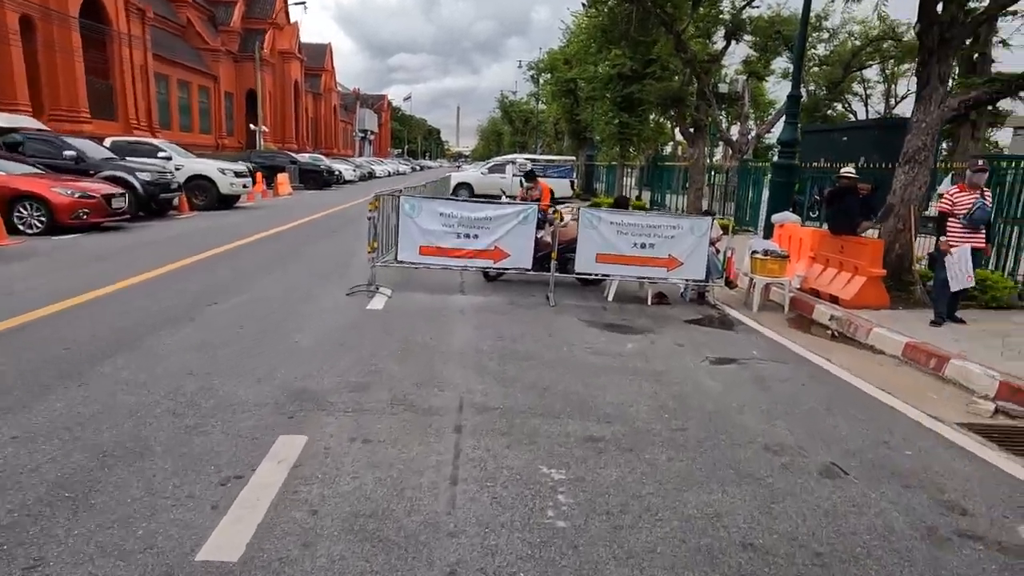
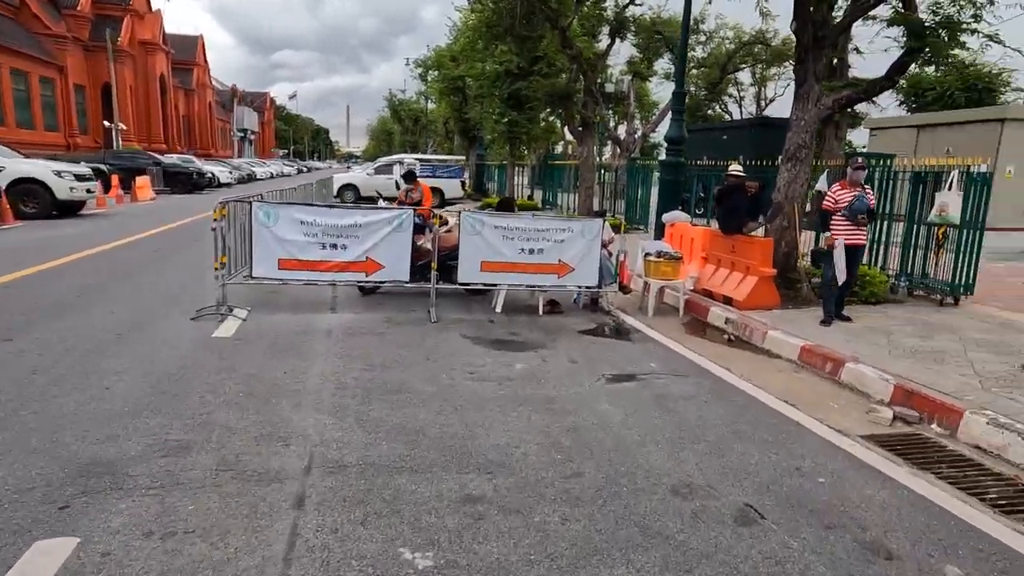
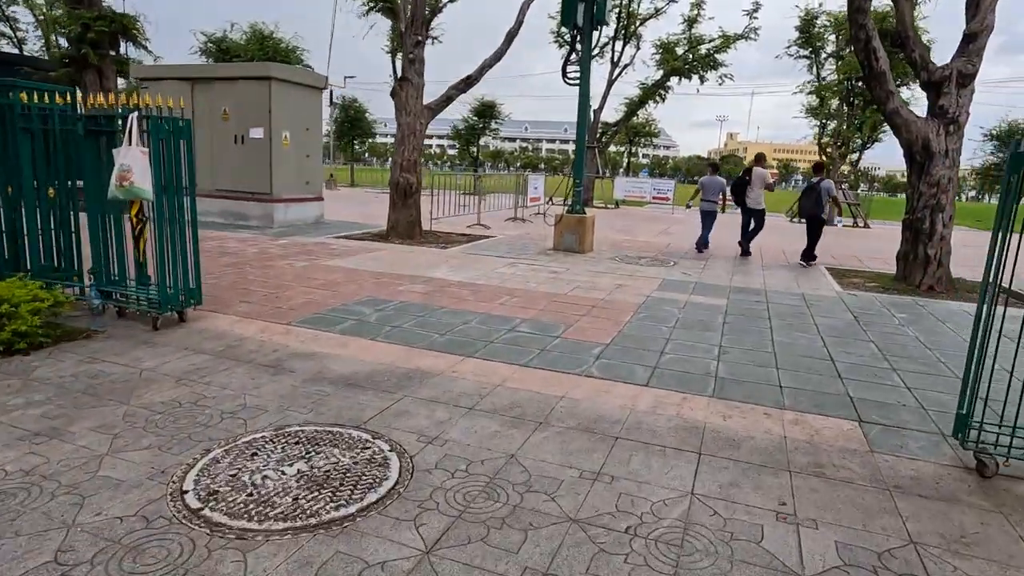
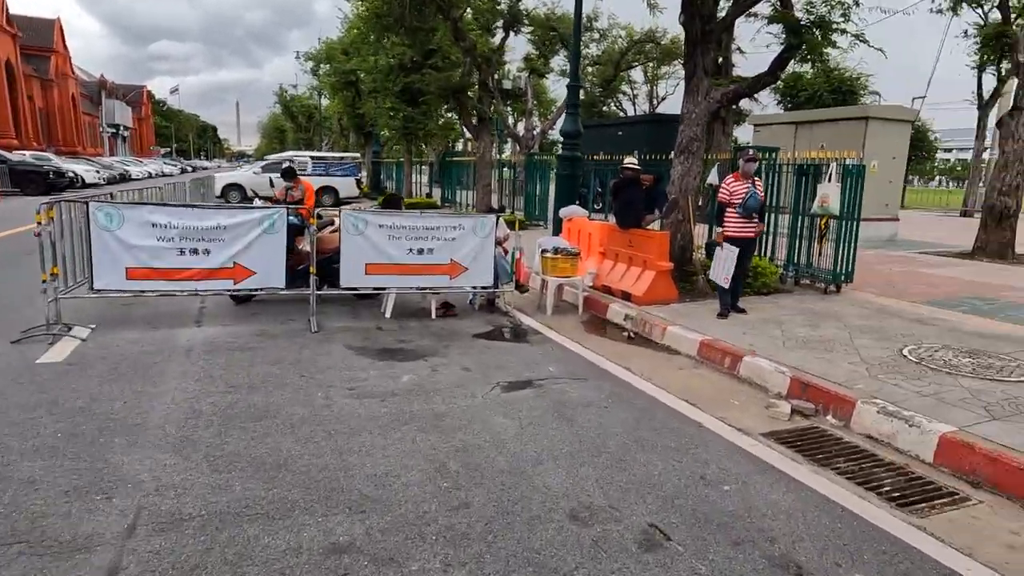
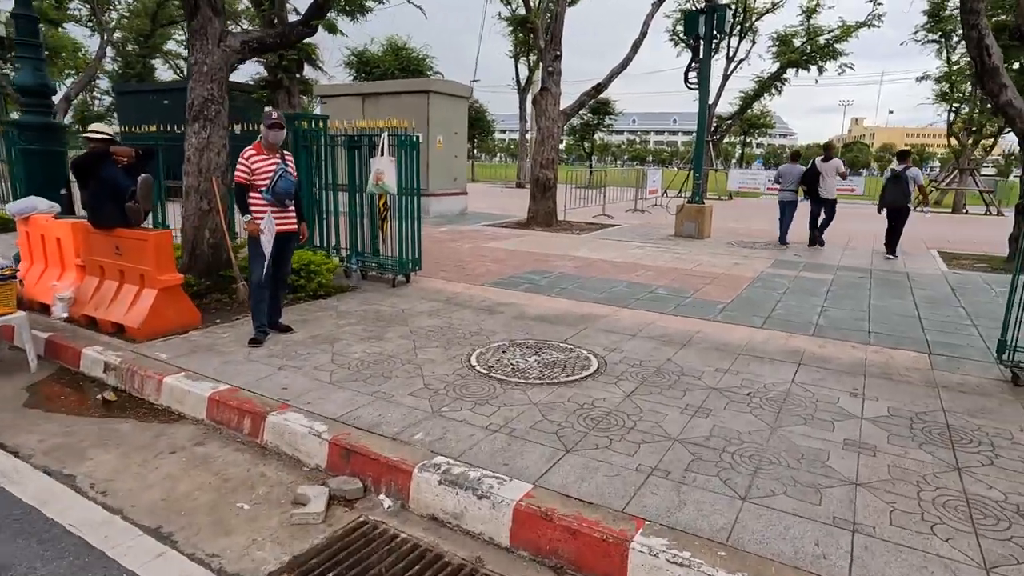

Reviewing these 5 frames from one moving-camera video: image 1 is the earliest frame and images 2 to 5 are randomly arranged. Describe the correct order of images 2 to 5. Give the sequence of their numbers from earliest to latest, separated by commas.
2, 4, 5, 3
